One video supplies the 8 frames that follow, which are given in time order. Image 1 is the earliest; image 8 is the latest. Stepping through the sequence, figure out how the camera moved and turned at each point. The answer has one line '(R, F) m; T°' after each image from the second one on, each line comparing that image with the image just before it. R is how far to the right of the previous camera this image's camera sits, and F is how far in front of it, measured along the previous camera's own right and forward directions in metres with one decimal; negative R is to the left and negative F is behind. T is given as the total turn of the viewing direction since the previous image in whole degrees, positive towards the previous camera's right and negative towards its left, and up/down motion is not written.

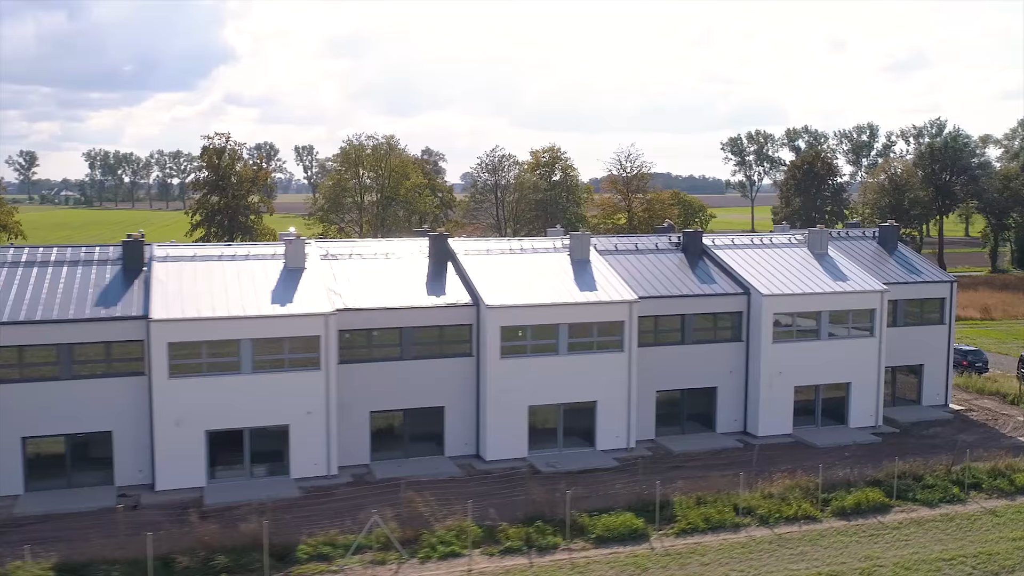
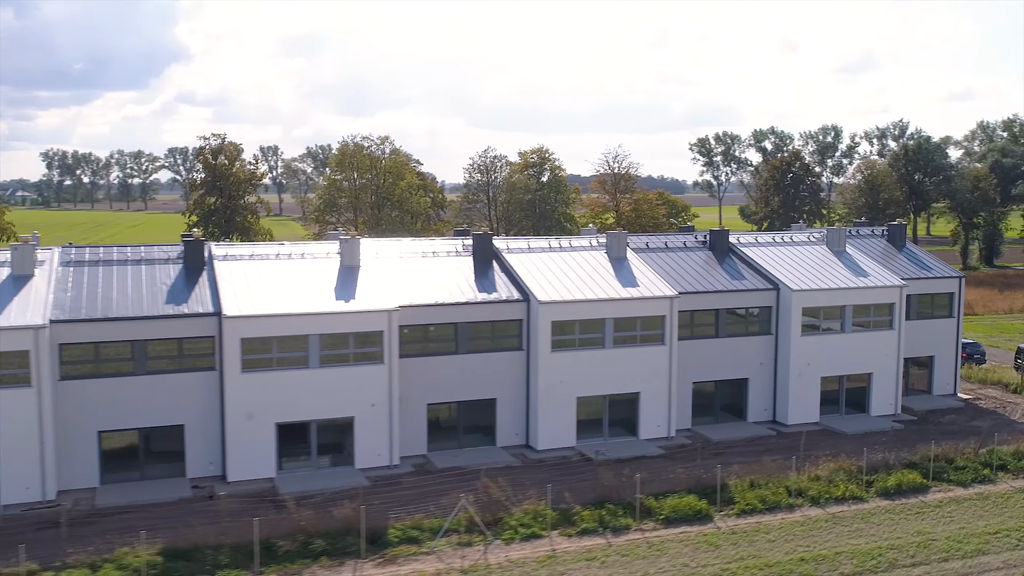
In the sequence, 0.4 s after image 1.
(-2.5, -1.1) m; +2°
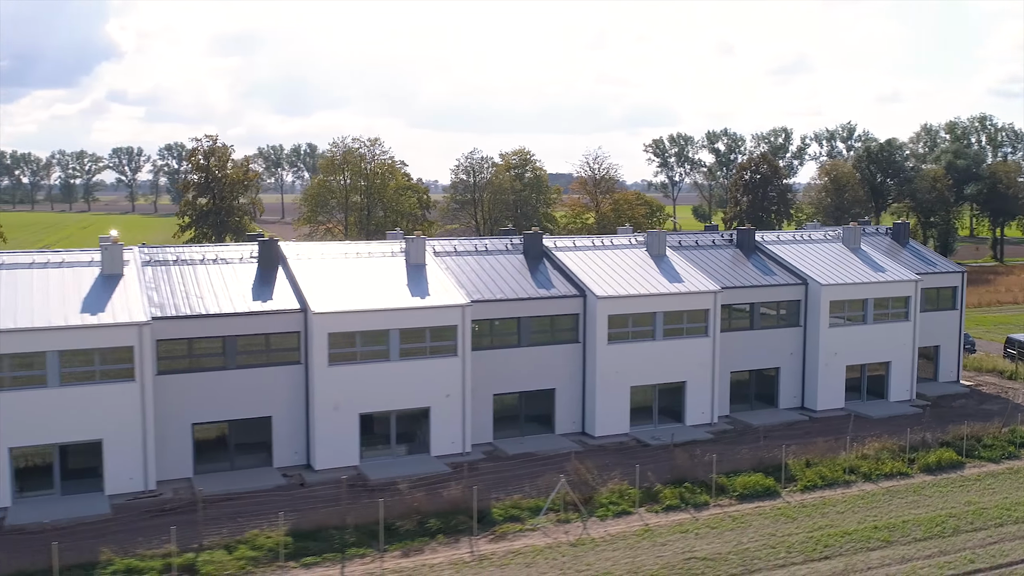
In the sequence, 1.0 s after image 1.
(-3.5, -1.5) m; +3°
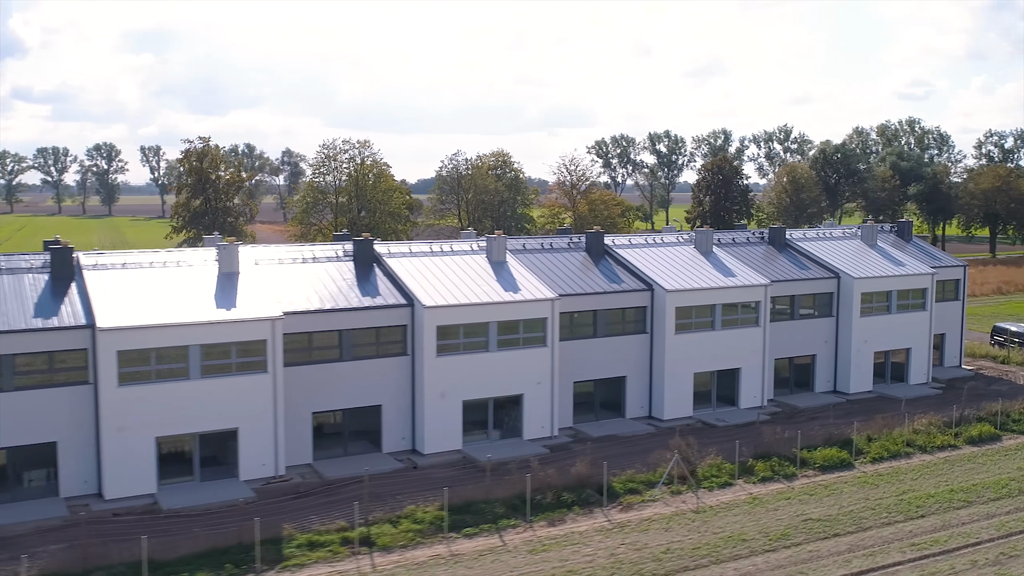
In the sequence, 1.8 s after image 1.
(-4.8, -1.9) m; +5°
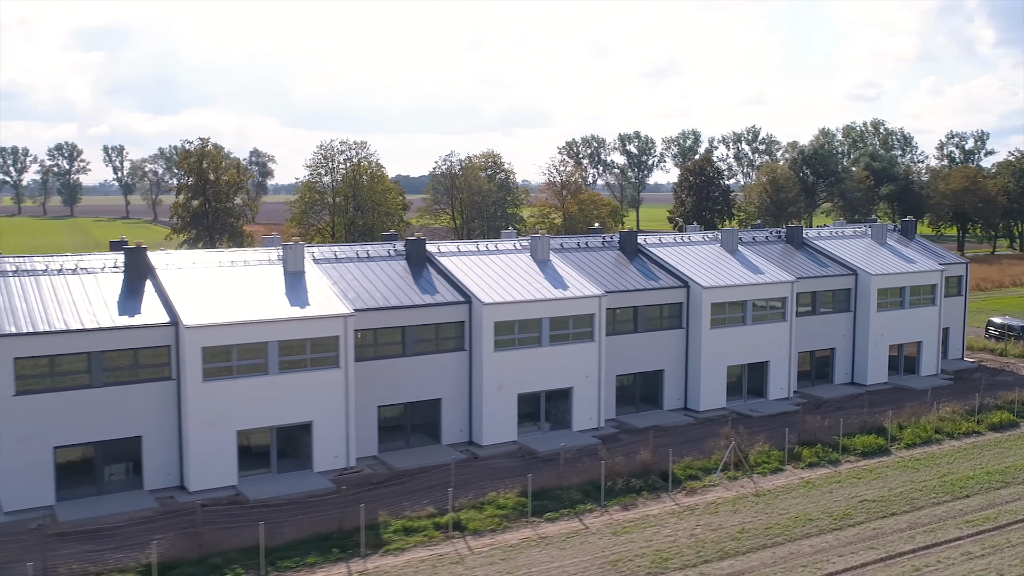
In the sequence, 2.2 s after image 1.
(-2.8, -1.1) m; +2°
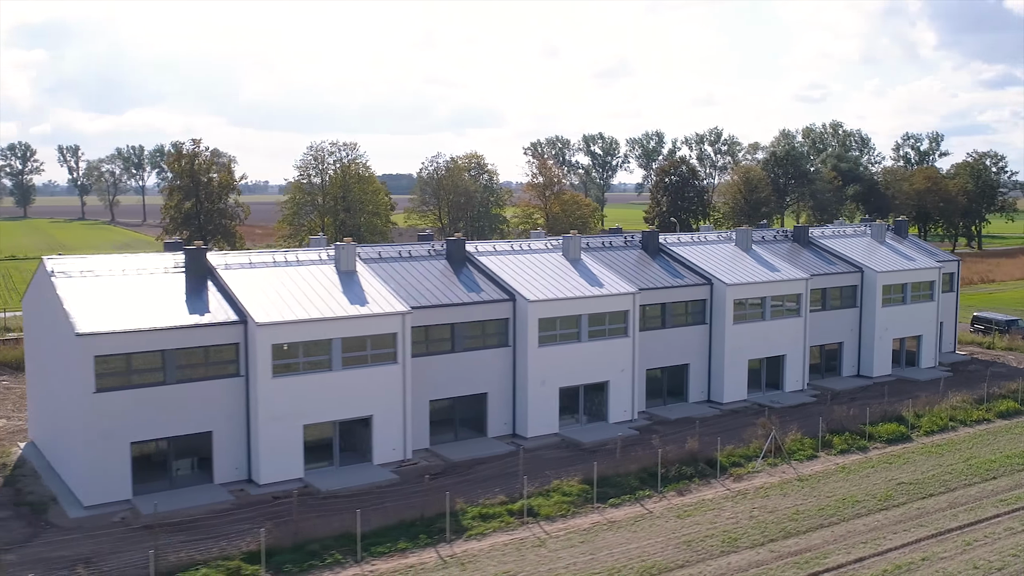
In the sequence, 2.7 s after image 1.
(-2.7, -1.1) m; +3°
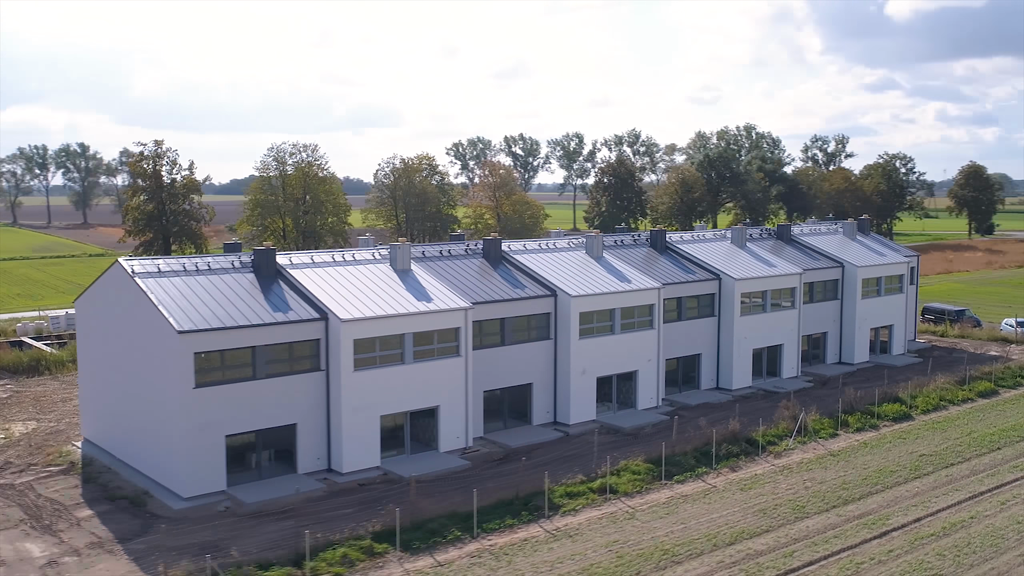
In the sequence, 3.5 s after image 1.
(-4.5, -1.6) m; +6°
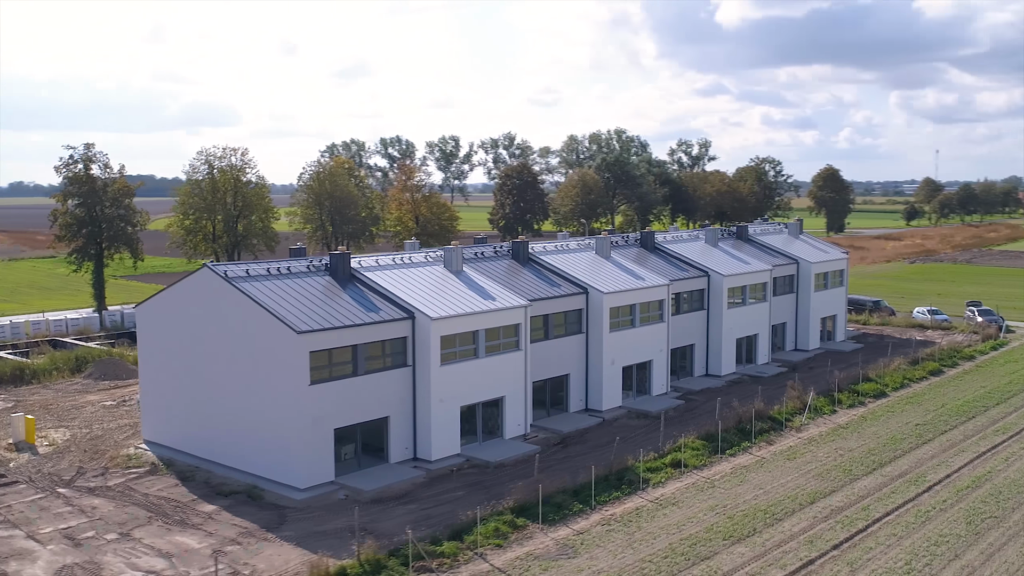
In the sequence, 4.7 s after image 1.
(-6.5, -2.0) m; +9°
